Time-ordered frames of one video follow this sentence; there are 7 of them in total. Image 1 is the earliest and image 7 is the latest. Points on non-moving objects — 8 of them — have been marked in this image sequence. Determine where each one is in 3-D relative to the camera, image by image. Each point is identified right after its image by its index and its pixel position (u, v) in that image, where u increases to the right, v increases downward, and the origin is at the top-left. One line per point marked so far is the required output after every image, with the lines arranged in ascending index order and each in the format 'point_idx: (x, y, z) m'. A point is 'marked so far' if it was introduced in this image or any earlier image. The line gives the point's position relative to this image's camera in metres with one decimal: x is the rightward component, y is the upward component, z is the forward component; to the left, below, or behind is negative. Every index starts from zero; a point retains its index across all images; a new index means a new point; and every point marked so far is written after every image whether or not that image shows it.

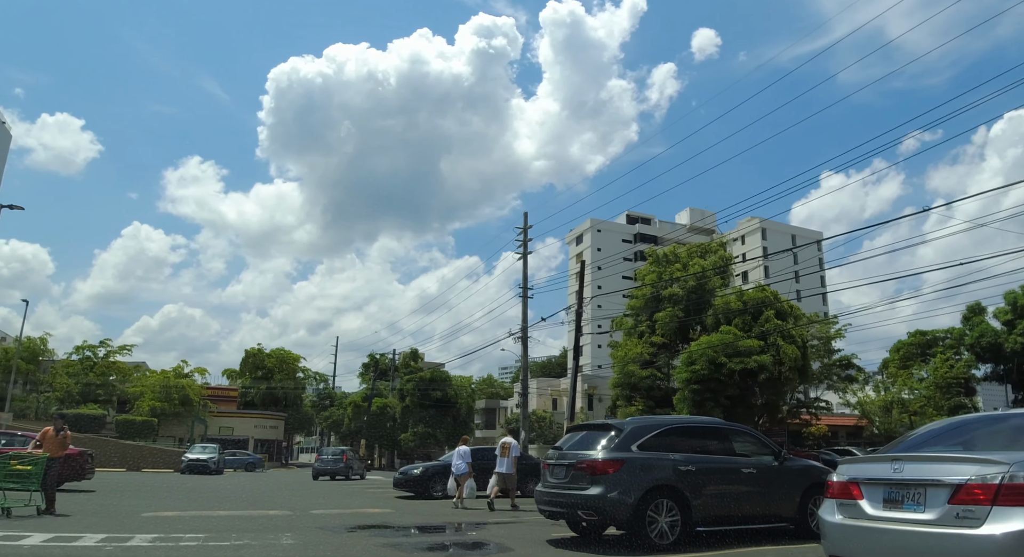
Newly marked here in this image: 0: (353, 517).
0: (-2.4, -3.6, +11.5) m
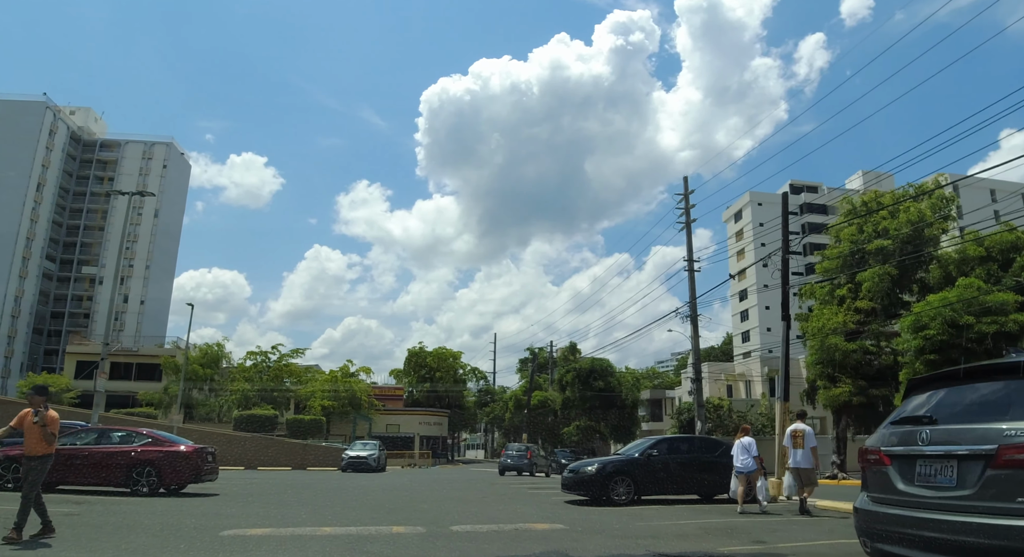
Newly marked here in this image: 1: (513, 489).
0: (-0.1, -2.7, +7.9) m
1: (0.0, -5.0, +17.6) m
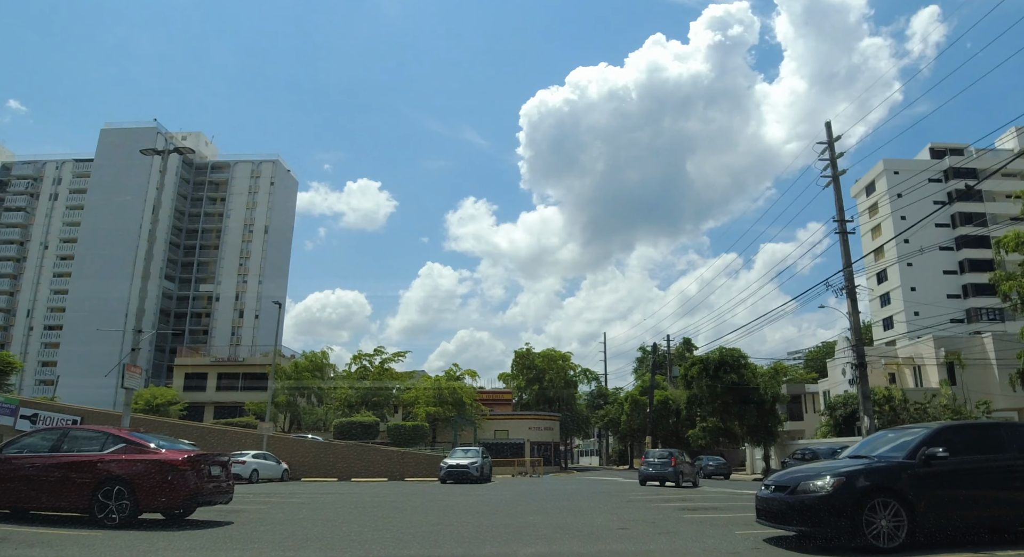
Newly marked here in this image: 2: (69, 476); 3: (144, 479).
0: (+0.8, -1.5, +2.6) m
1: (+2.4, -3.8, +12.2) m
2: (-5.5, -2.4, +9.3) m
3: (-4.6, -2.5, +9.3) m
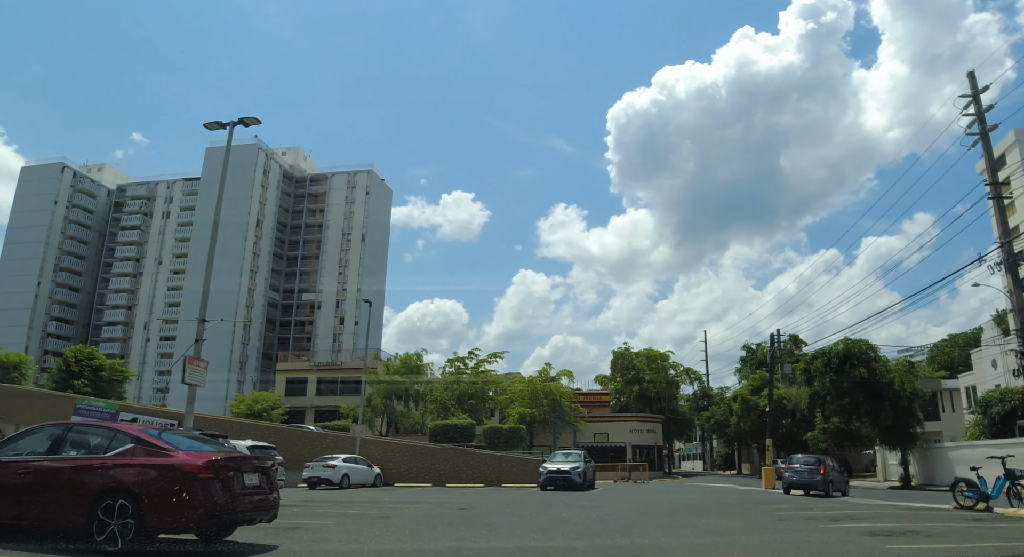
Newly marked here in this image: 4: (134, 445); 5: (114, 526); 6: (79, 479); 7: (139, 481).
0: (+1.1, -0.8, -0.2) m
1: (+3.9, -3.1, +9.1) m
2: (-4.3, -2.0, +7.3) m
3: (-3.4, -2.0, +7.1) m
4: (-3.7, -1.6, +7.4) m
5: (-3.7, -2.3, +7.1) m
6: (-4.2, -1.9, +7.2) m
7: (-3.5, -1.9, +7.1) m
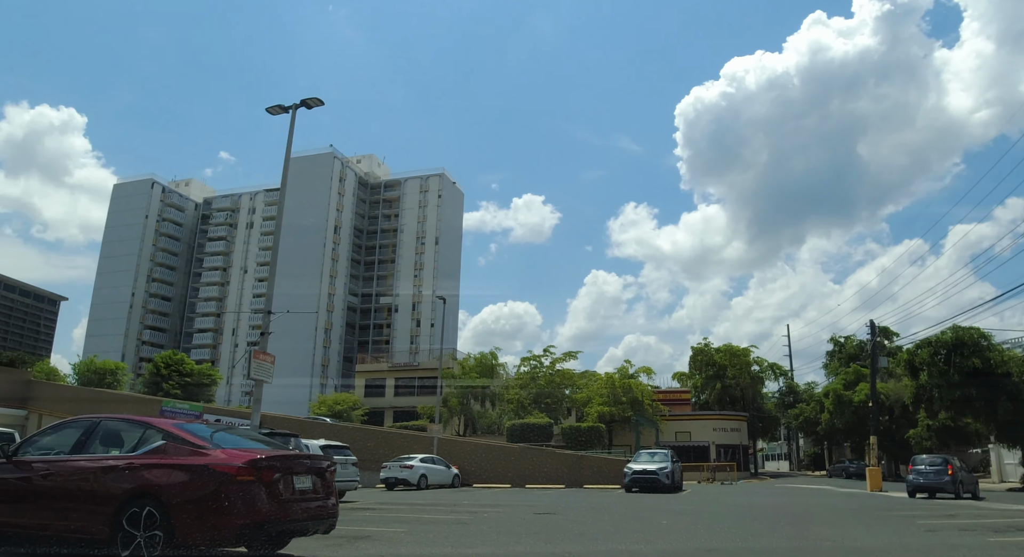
0: (+1.2, -0.5, -1.7) m
1: (+4.9, -2.7, +7.3) m
2: (-3.5, -1.7, +6.2) m
3: (-2.6, -1.7, +5.9) m
4: (-2.9, -1.4, +6.3) m
5: (-2.9, -2.1, +6.0) m
6: (-3.3, -1.7, +6.2) m
7: (-2.7, -1.6, +6.0) m
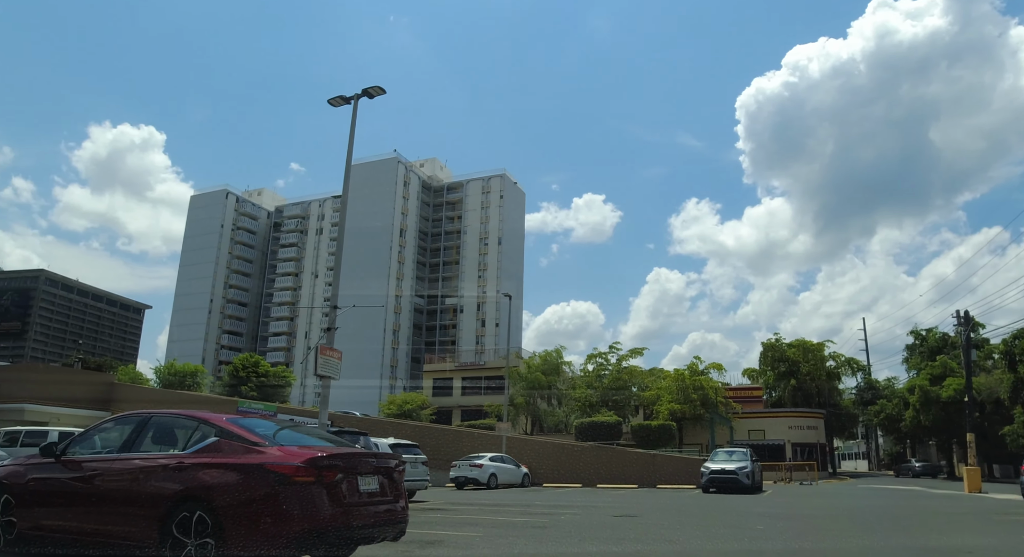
0: (+1.1, -0.2, -2.6) m
1: (+5.6, -2.3, +6.1) m
2: (-2.8, -1.6, +5.6) m
3: (-1.9, -1.6, +5.3) m
4: (-2.2, -1.2, +5.7) m
5: (-2.3, -1.9, +5.4) m
6: (-2.7, -1.5, +5.6) m
7: (-2.1, -1.5, +5.4) m
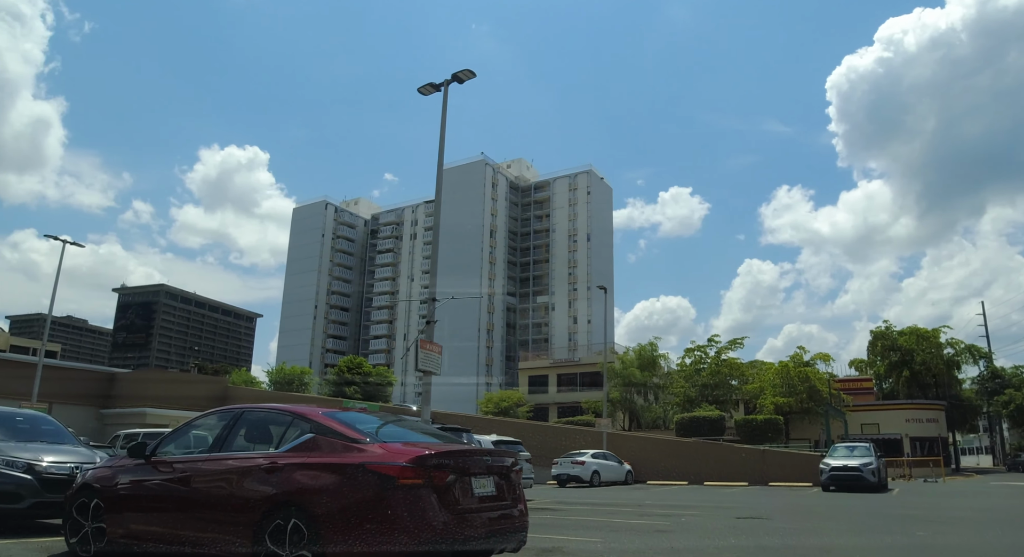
0: (+1.0, 0.0, -3.6) m
1: (+6.5, -1.9, +4.5) m
2: (-1.9, -1.4, +5.1) m
3: (-1.1, -1.4, +4.6) m
4: (-1.3, -1.1, +5.1) m
5: (-1.4, -1.7, +4.7) m
6: (-1.8, -1.4, +5.0) m
7: (-1.2, -1.3, +4.7) m
